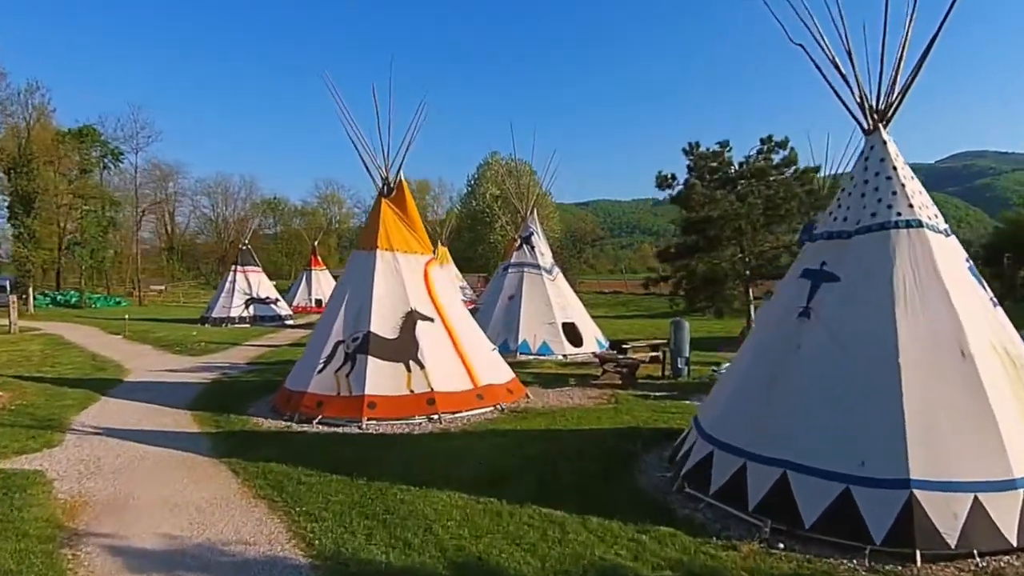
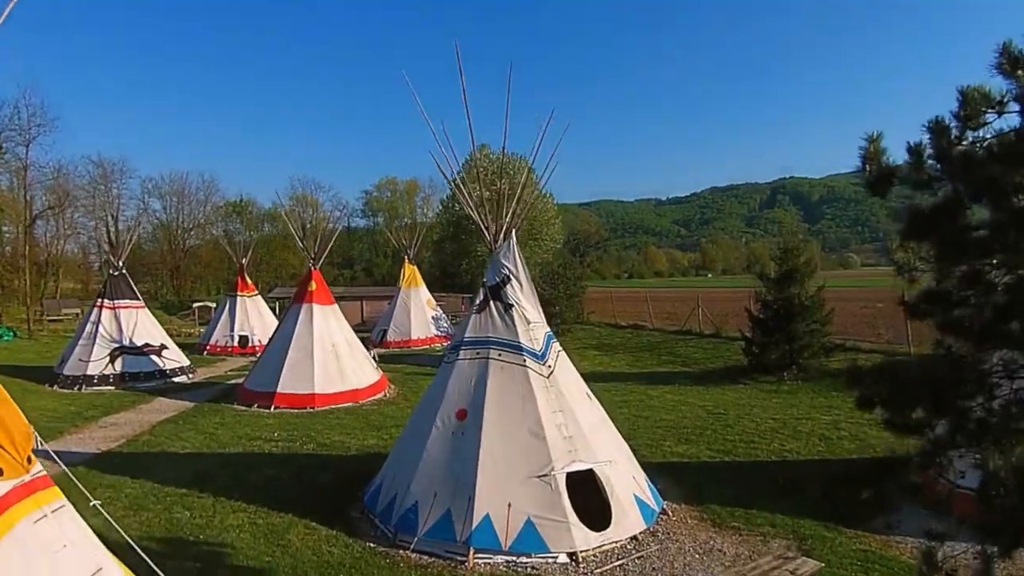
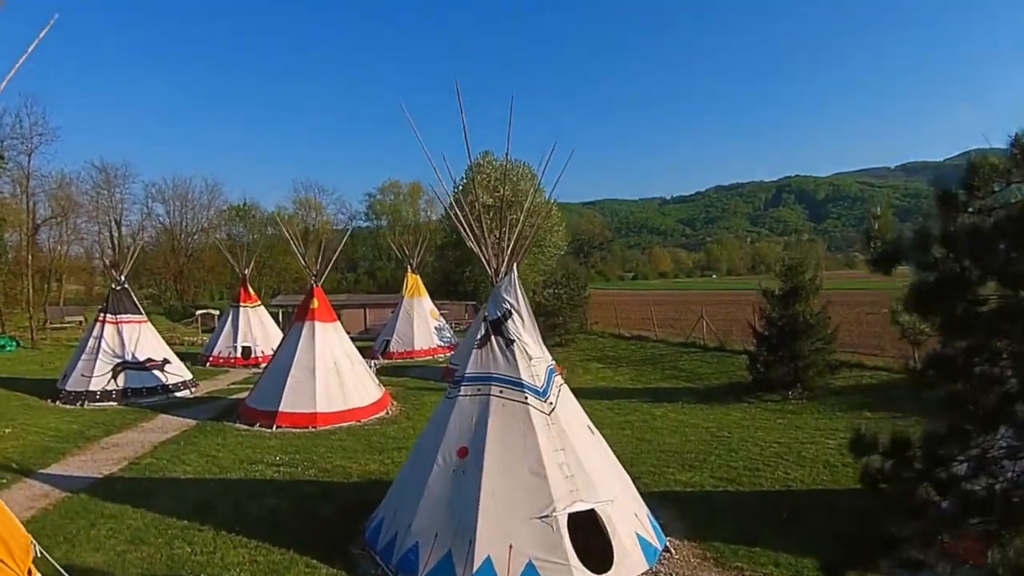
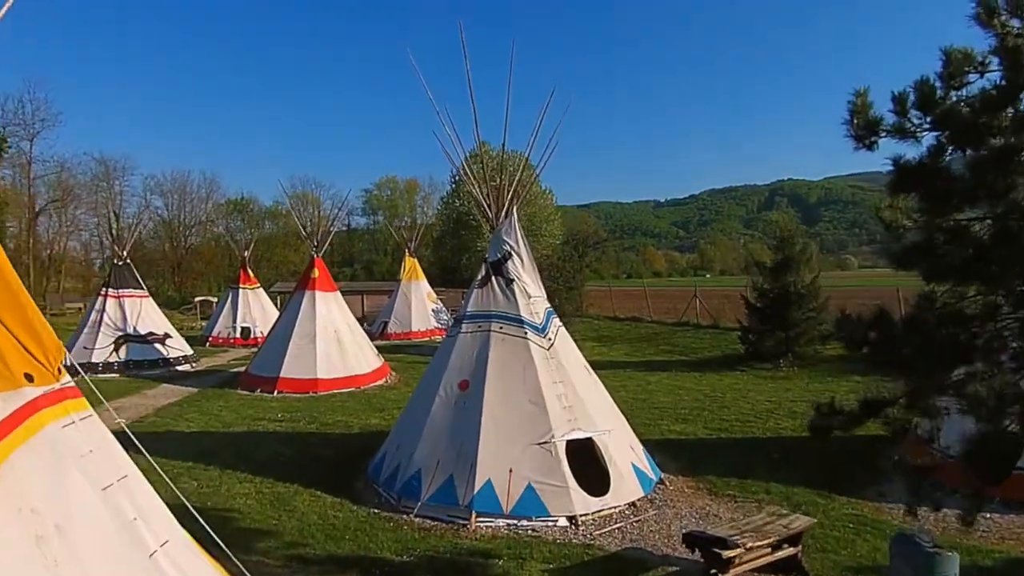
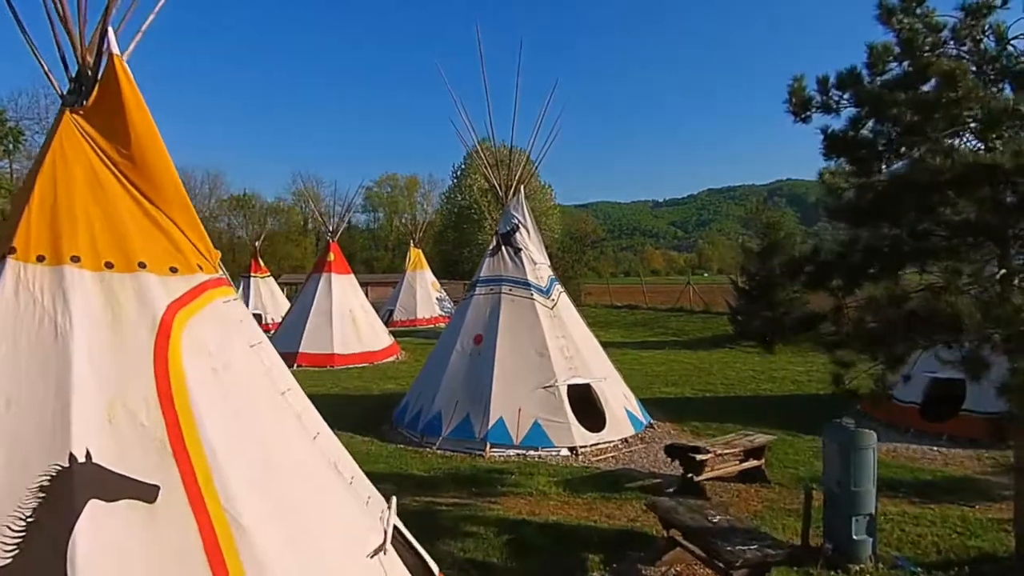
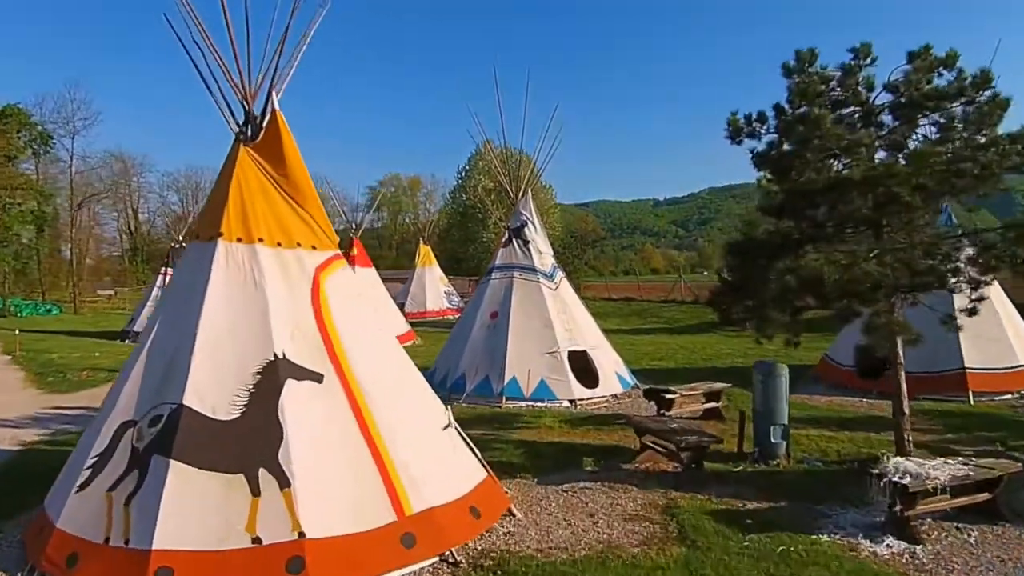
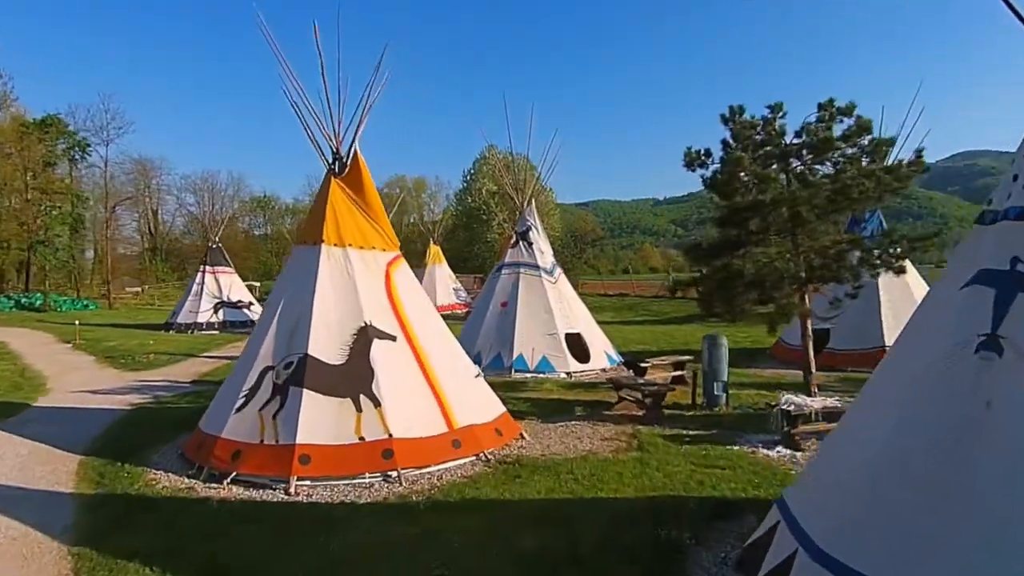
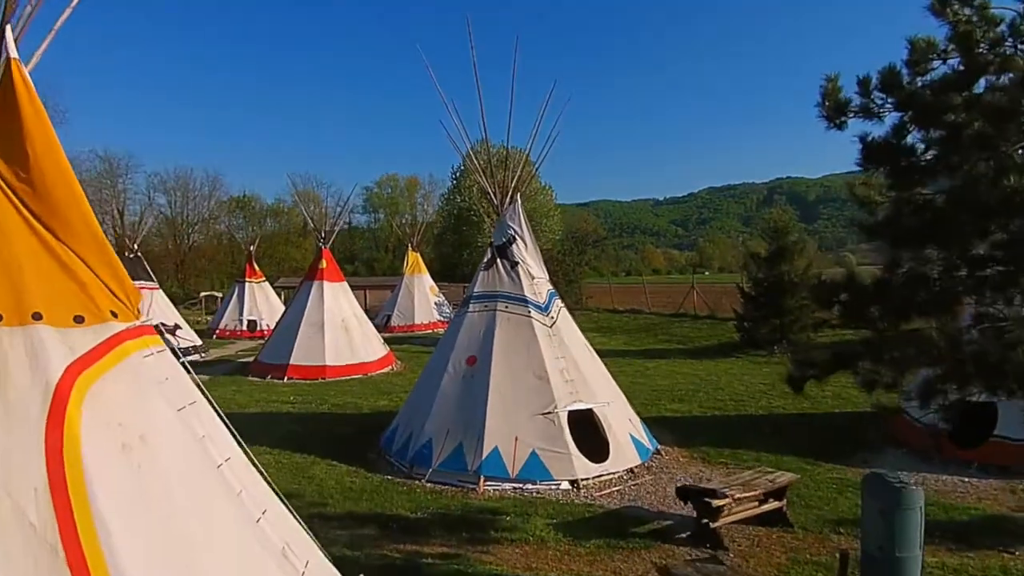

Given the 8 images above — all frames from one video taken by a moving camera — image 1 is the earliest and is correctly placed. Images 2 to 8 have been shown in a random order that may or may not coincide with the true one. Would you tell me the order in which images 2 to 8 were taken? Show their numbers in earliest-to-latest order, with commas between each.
7, 6, 5, 8, 4, 2, 3
